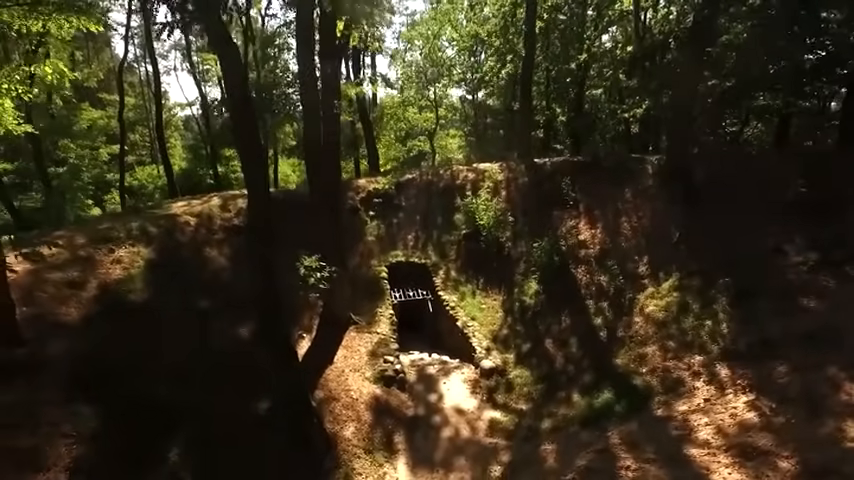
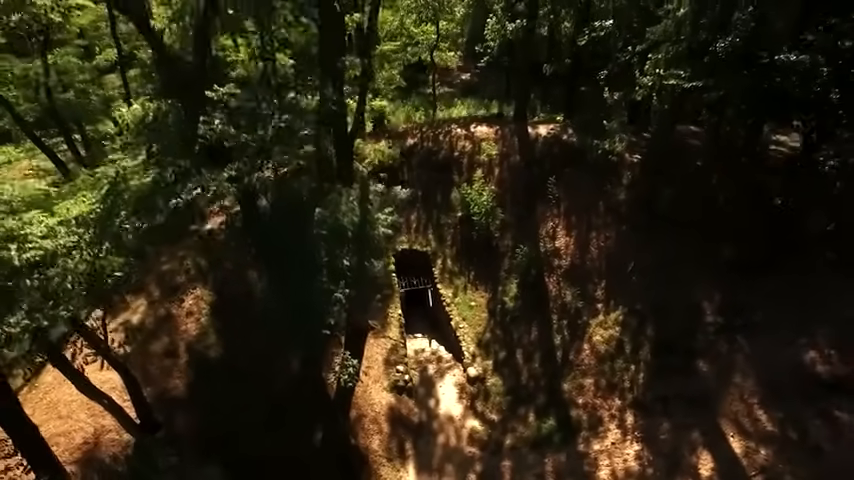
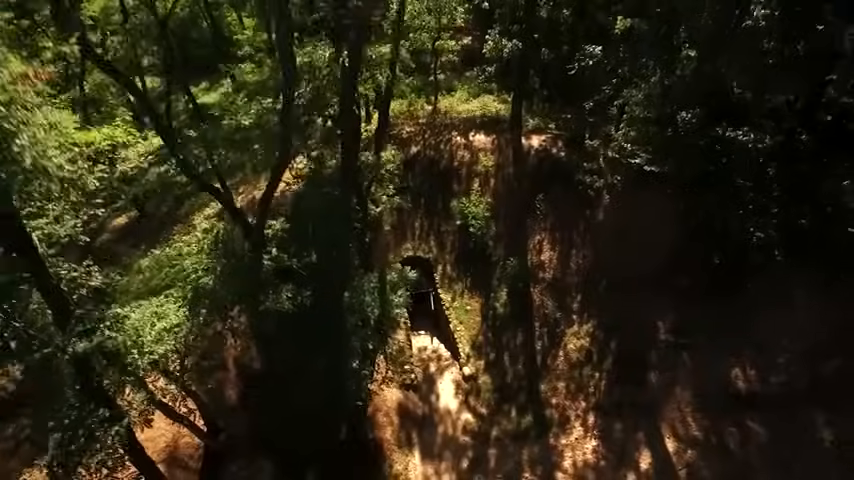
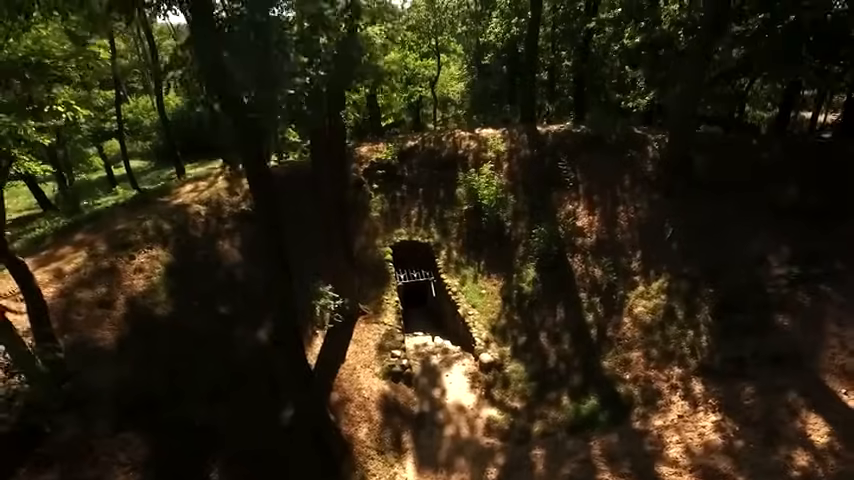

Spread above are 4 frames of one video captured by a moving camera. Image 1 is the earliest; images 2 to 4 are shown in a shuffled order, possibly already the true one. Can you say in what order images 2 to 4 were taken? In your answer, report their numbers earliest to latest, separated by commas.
4, 2, 3
